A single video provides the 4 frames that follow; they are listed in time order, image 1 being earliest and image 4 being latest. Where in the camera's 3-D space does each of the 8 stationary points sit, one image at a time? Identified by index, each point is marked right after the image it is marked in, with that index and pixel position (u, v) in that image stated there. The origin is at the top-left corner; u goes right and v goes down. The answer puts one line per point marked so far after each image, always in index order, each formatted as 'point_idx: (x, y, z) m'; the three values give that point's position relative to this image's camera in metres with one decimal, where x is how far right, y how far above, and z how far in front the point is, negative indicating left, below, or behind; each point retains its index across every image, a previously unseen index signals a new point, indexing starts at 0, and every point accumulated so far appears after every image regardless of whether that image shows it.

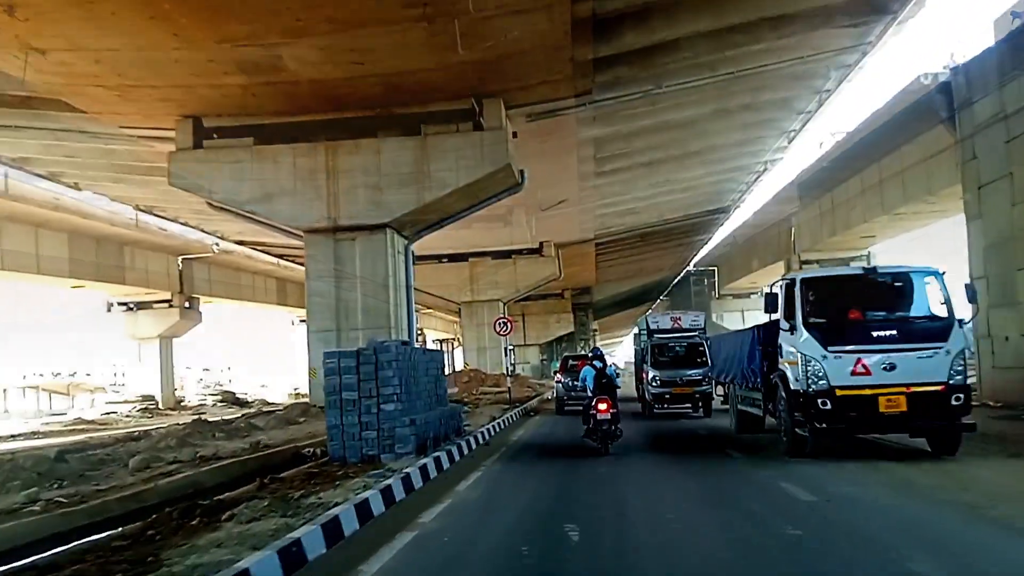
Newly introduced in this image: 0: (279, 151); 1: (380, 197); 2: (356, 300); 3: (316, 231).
0: (-6.7, +3.9, +19.2) m
1: (-3.7, +2.6, +18.9) m
2: (-4.6, -0.3, +19.3) m
3: (-5.7, +1.7, +19.3) m
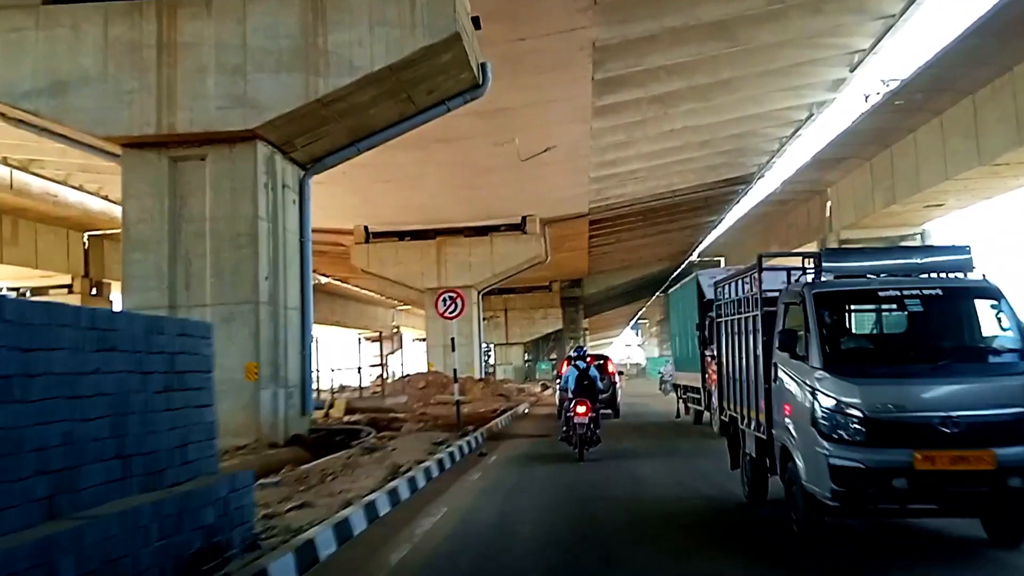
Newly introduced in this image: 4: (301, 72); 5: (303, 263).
0: (-7.6, +4.8, +11.7) m
1: (-4.6, +3.5, +11.5) m
2: (-5.5, +0.5, +11.9) m
3: (-6.6, +2.5, +11.8) m
4: (-3.6, +3.7, +11.4) m
5: (-4.2, +0.5, +13.4) m
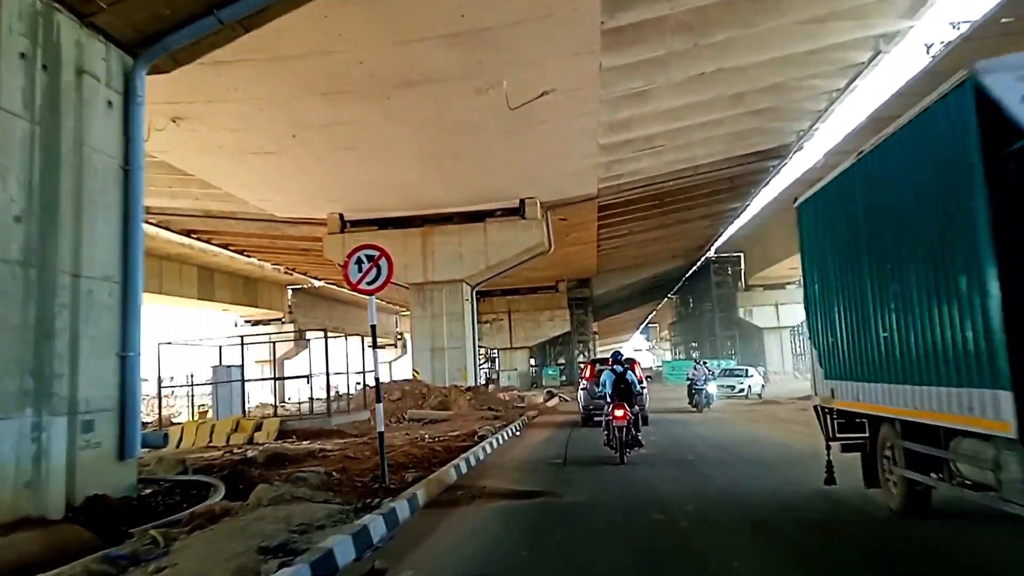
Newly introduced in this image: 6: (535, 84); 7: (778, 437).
0: (-8.1, +5.3, +6.7) m
1: (-5.1, +4.0, +6.4) m
2: (-6.0, +1.0, +6.8) m
3: (-7.1, +3.0, +6.8) m
4: (-4.1, +4.2, +6.3) m
5: (-4.6, +1.0, +8.3) m
6: (+0.6, +5.6, +18.0) m
7: (+6.5, -3.6, +16.4) m
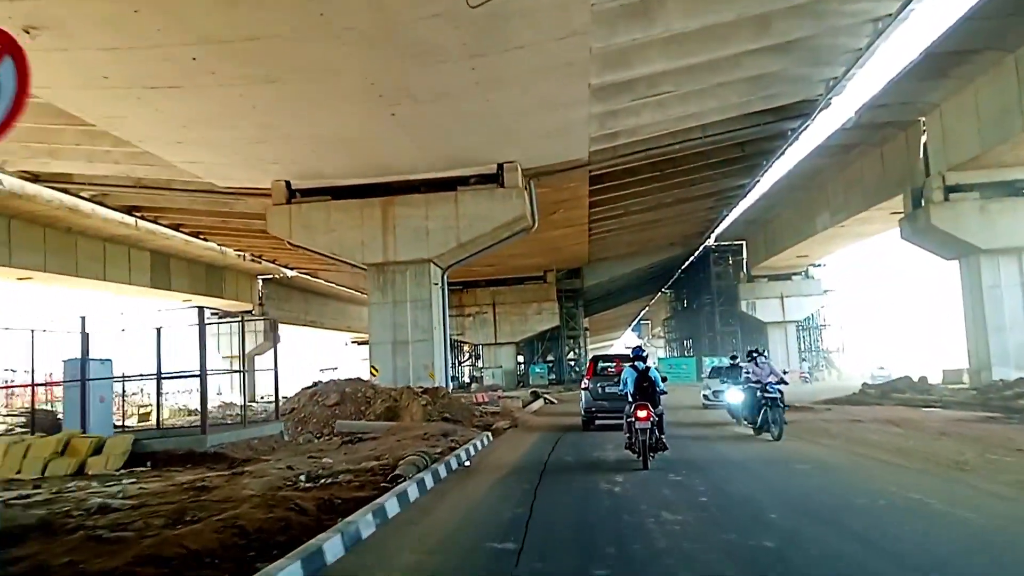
0: (-8.7, +5.9, +1.8) m
1: (-5.8, +4.6, +1.5) m
2: (-6.6, +1.6, +1.9) m
3: (-7.7, +3.6, +1.9) m
4: (-4.8, +4.8, +1.4) m
5: (-5.3, +1.6, +3.4) m
6: (-0.1, +6.2, +13.2) m
7: (+5.7, -3.0, +11.7) m
